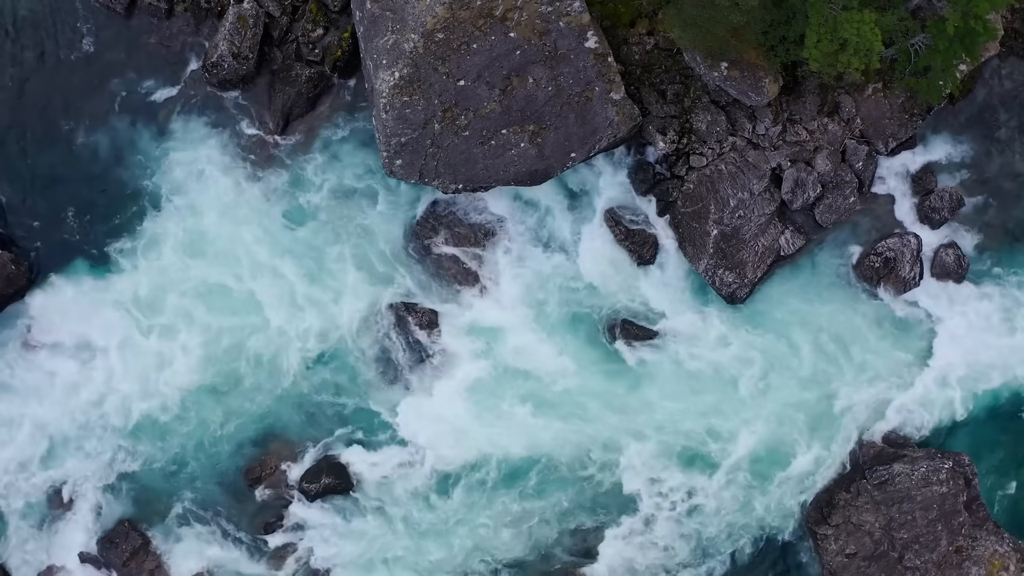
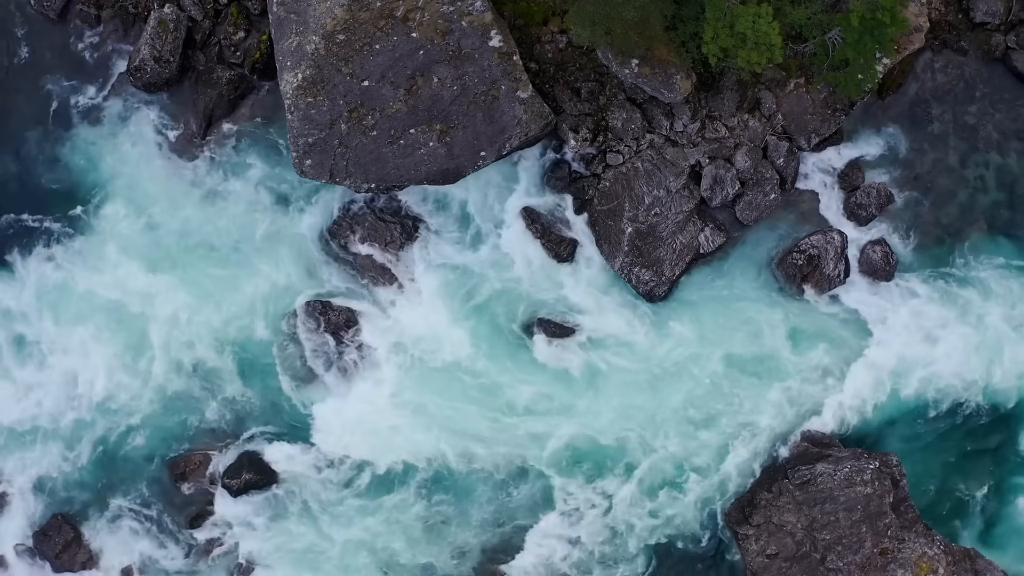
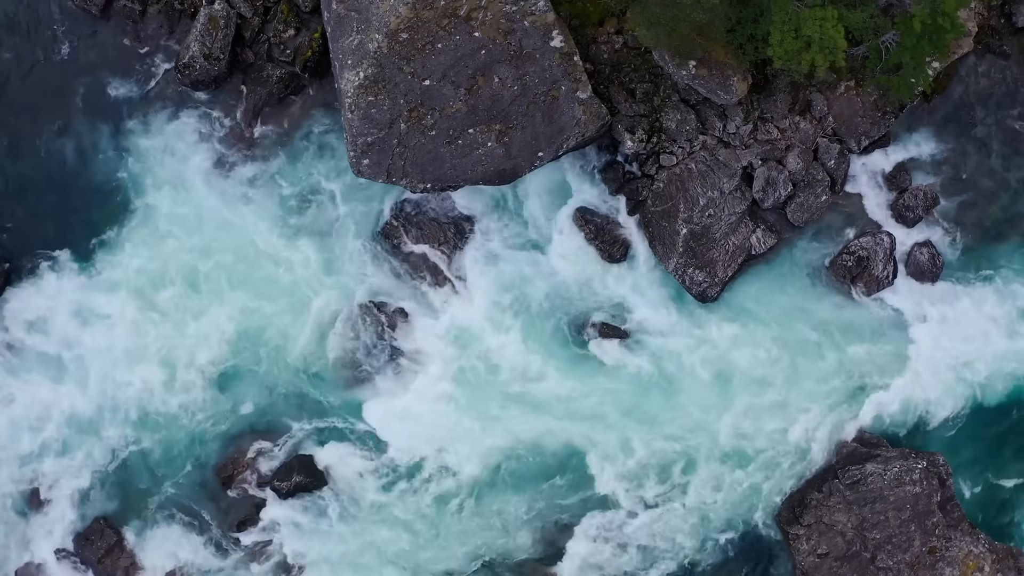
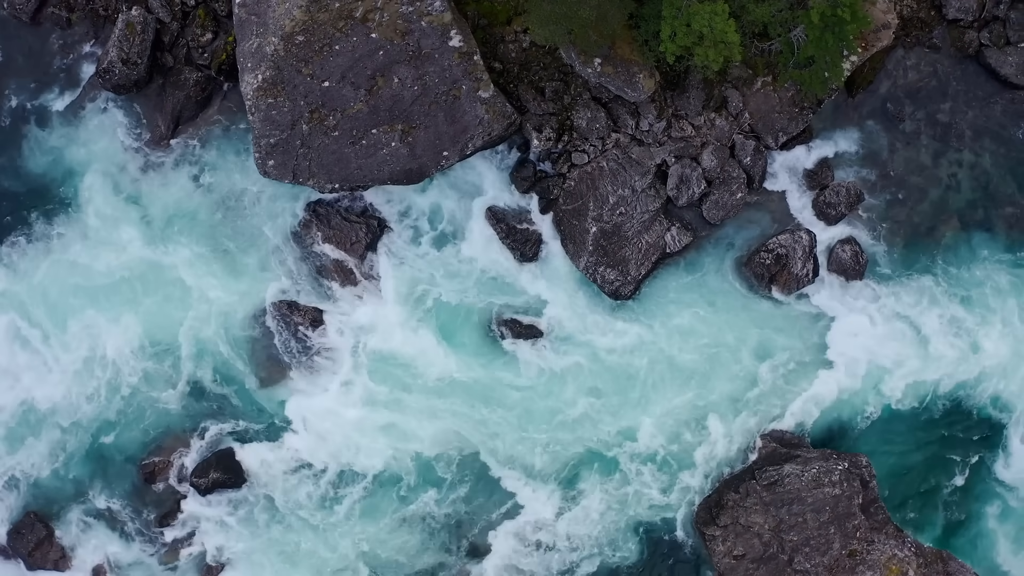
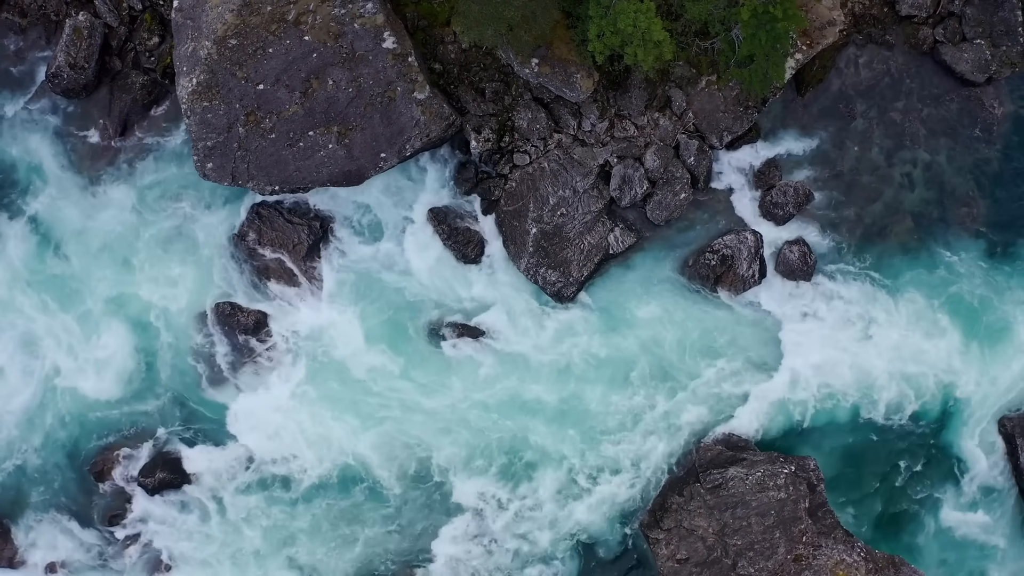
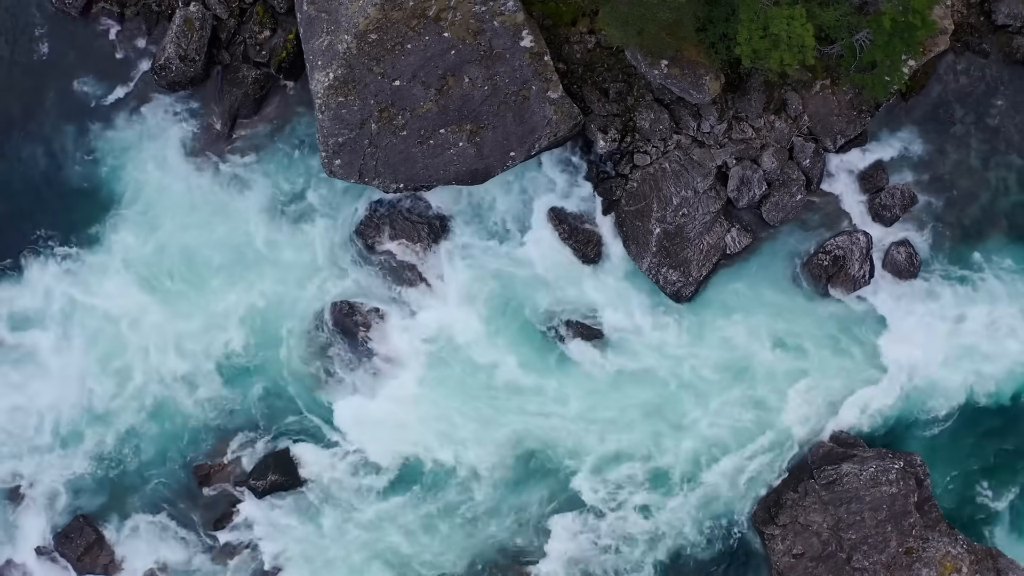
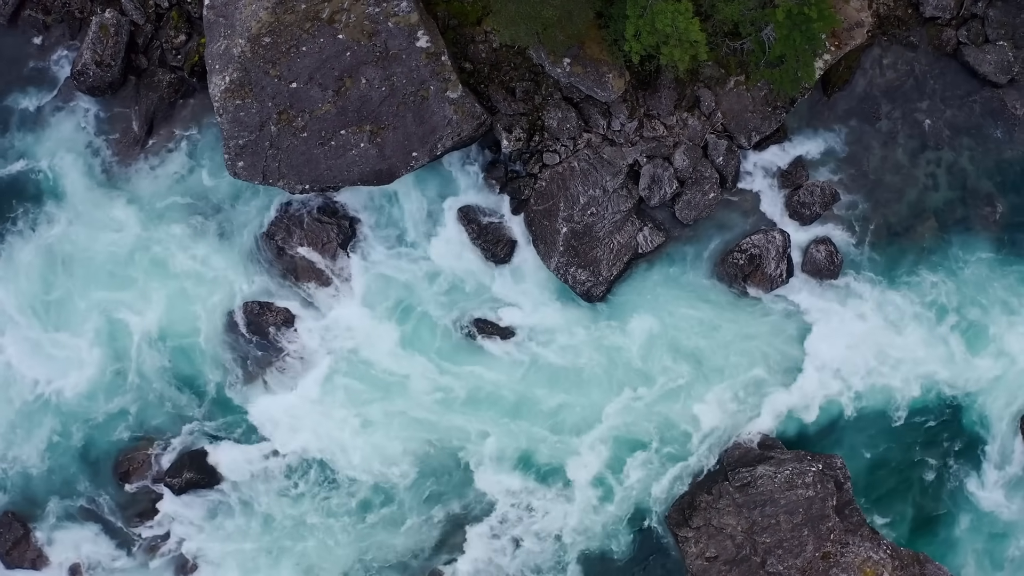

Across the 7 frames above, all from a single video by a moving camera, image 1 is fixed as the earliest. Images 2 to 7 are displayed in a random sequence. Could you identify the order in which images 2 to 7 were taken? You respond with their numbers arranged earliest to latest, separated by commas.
3, 6, 2, 4, 7, 5
